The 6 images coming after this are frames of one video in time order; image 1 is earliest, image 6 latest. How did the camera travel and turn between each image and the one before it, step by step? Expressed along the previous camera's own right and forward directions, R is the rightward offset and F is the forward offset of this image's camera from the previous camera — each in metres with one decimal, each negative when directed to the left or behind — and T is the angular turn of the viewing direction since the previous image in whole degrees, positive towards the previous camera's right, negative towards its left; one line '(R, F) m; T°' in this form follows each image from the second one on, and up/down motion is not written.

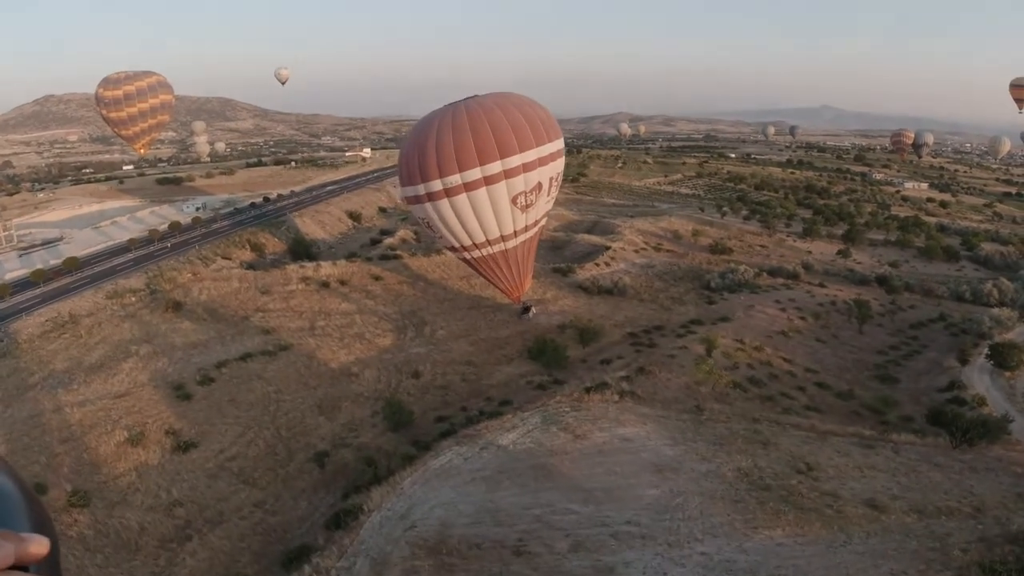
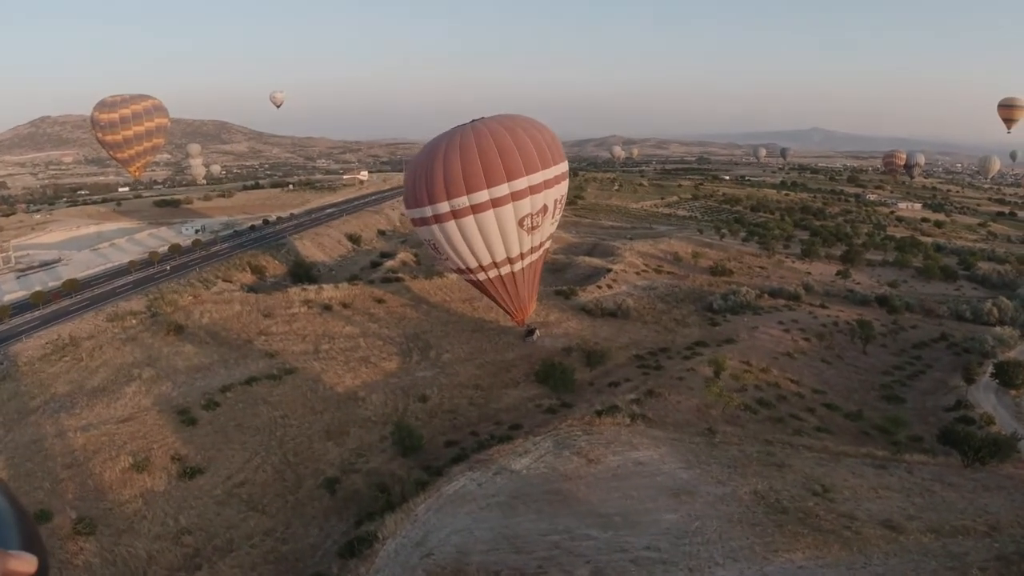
(-0.5, 0.0) m; +1°
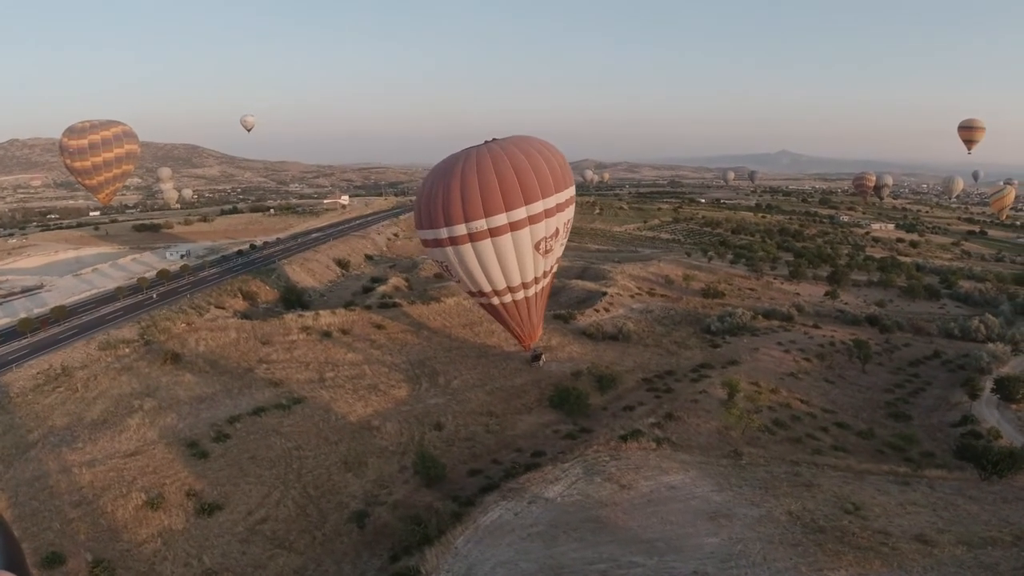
(-1.5, +0.2) m; +3°
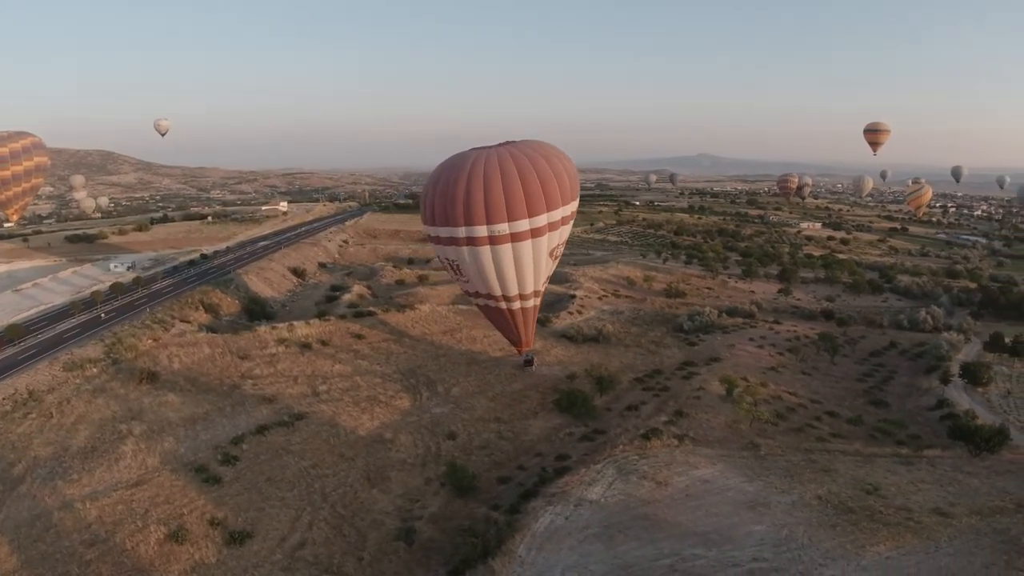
(-2.7, +0.3) m; +7°
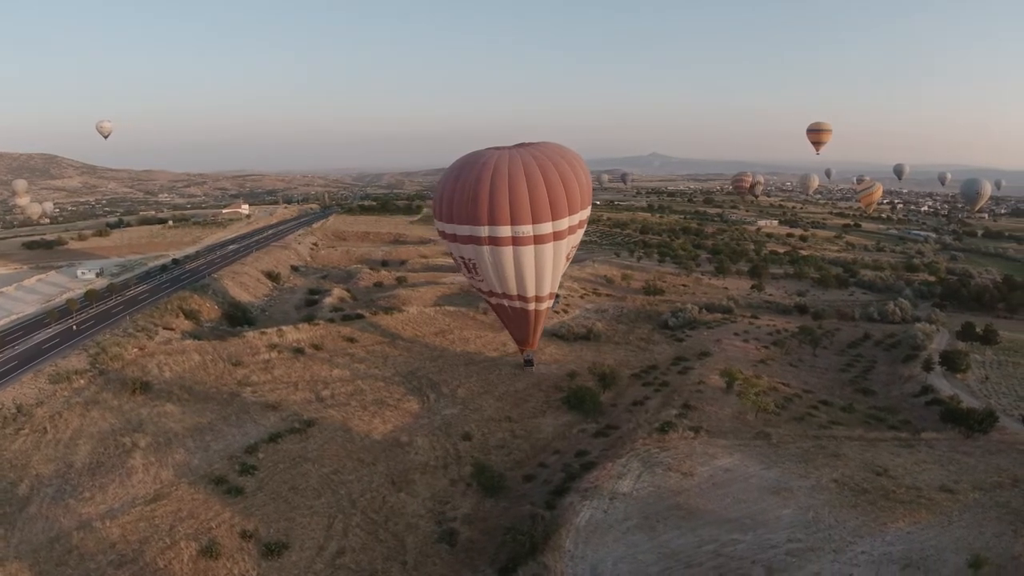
(-1.8, +0.1) m; +5°
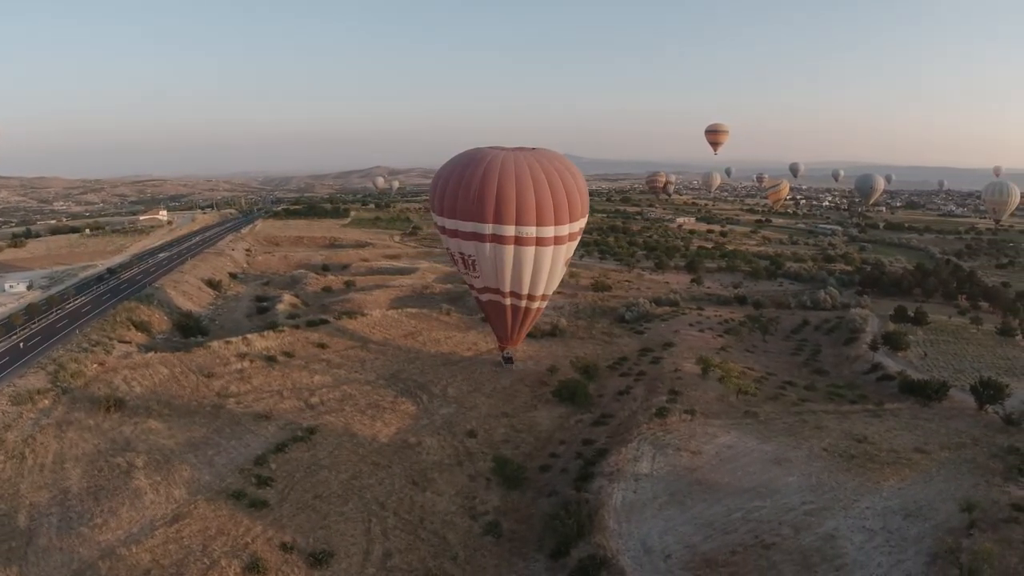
(-2.6, -0.1) m; +8°
